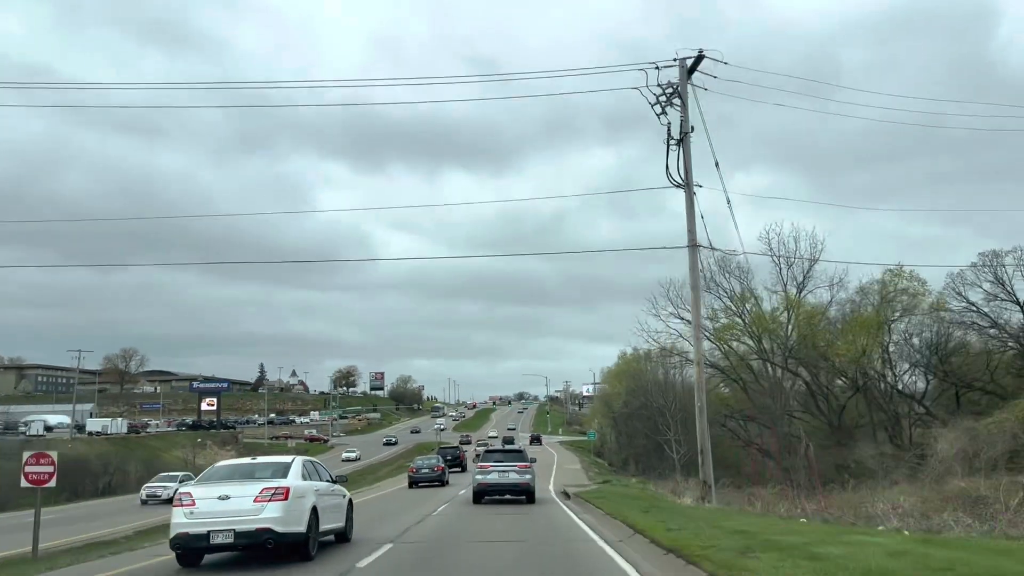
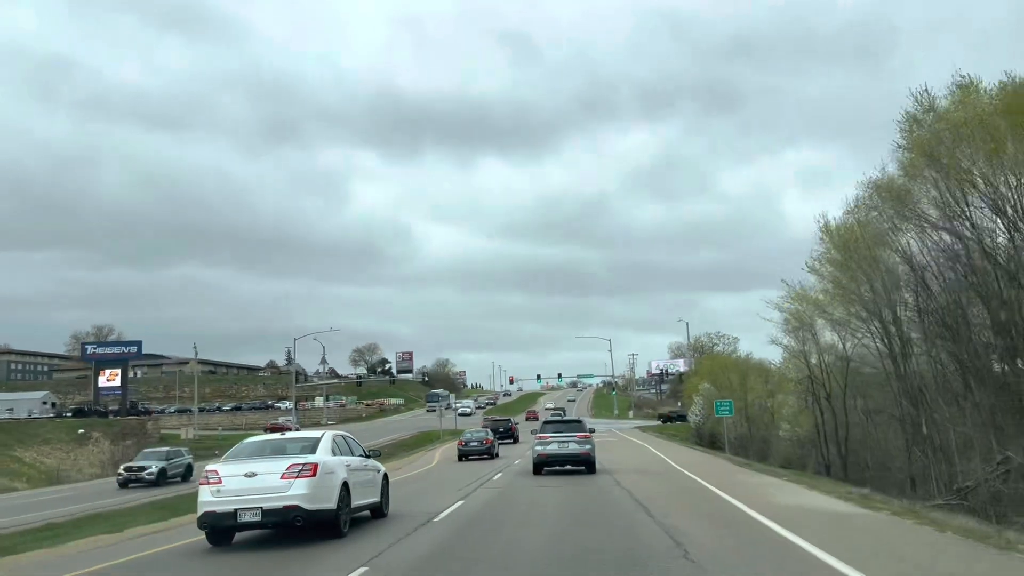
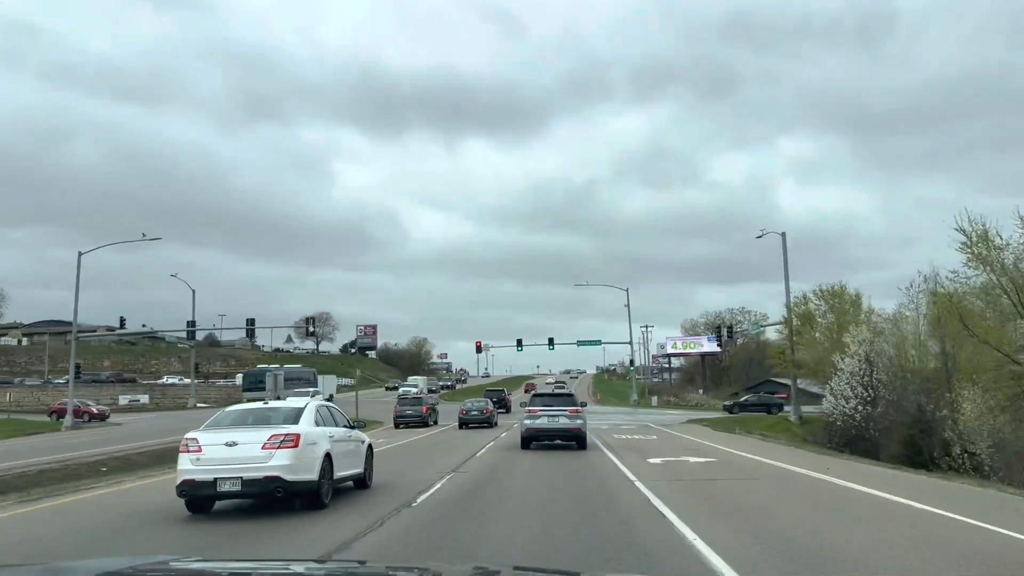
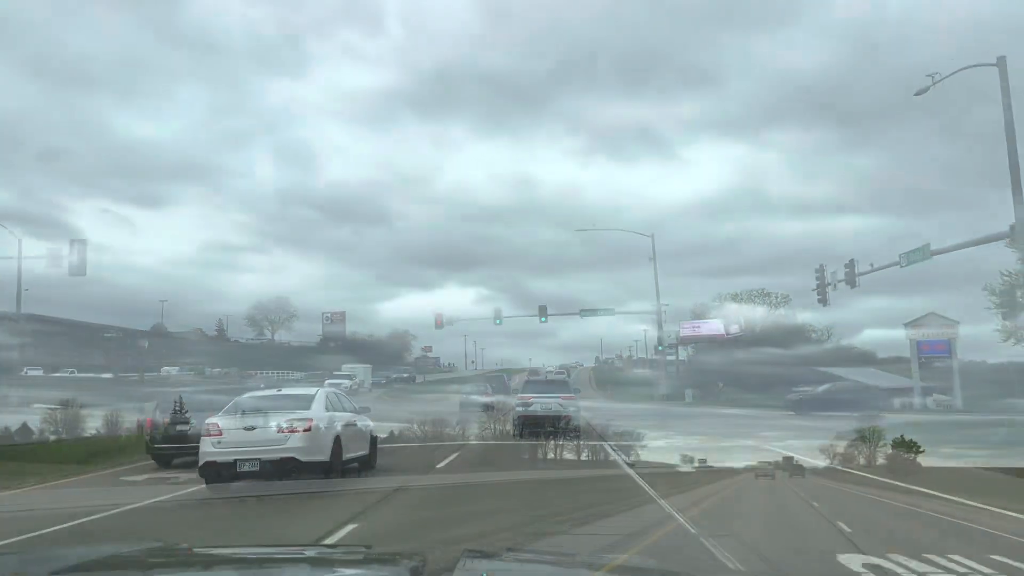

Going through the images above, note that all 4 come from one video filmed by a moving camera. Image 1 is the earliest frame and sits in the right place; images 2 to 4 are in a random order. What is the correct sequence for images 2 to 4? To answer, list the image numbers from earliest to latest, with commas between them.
2, 3, 4
